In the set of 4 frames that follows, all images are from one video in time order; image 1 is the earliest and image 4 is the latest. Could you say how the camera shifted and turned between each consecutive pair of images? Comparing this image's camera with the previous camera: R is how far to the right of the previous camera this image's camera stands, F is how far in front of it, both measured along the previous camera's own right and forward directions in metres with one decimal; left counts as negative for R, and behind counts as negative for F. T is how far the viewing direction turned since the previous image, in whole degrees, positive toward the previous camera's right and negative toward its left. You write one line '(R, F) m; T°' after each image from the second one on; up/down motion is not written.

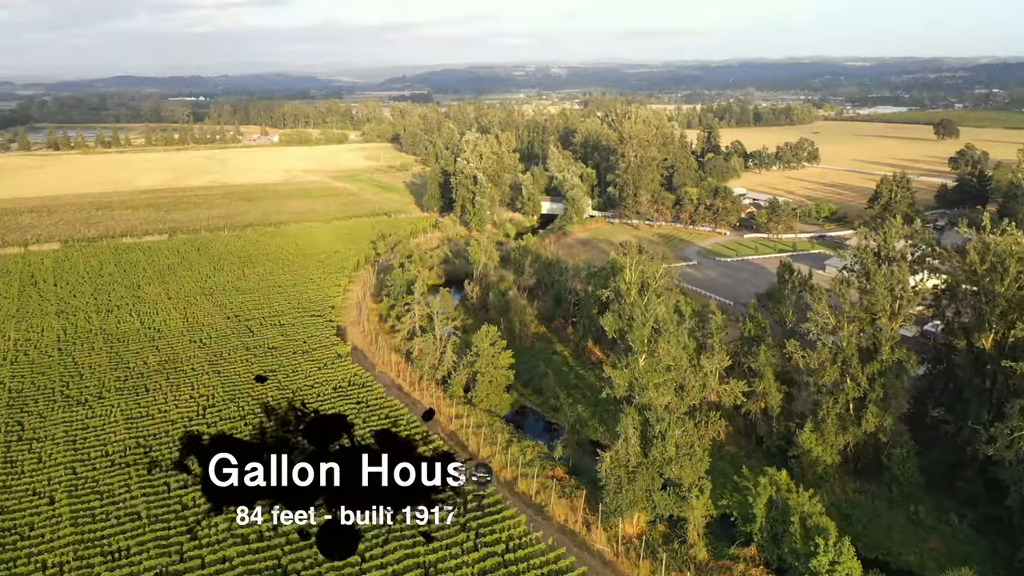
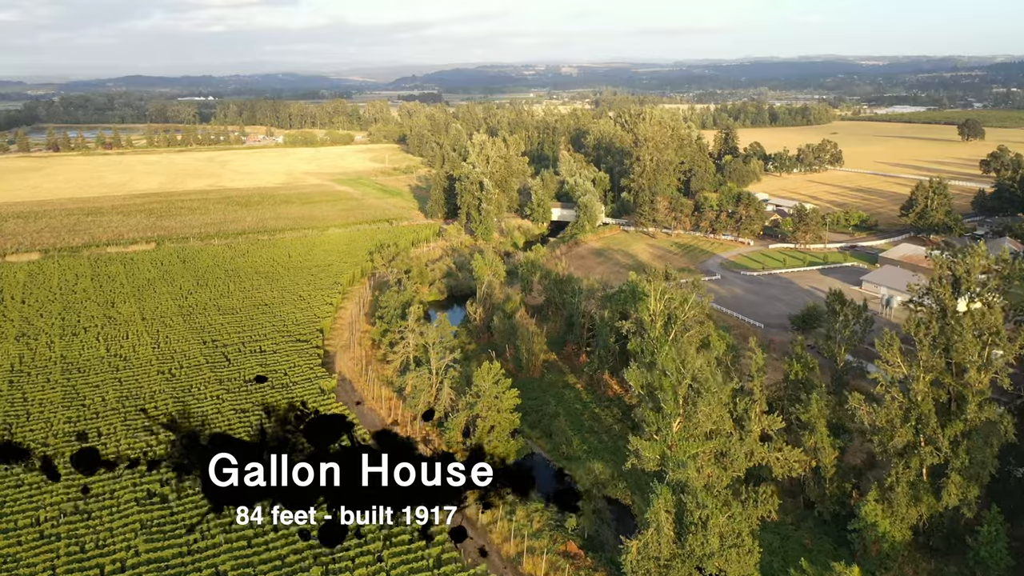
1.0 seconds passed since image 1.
(+0.1, +3.7) m; -1°
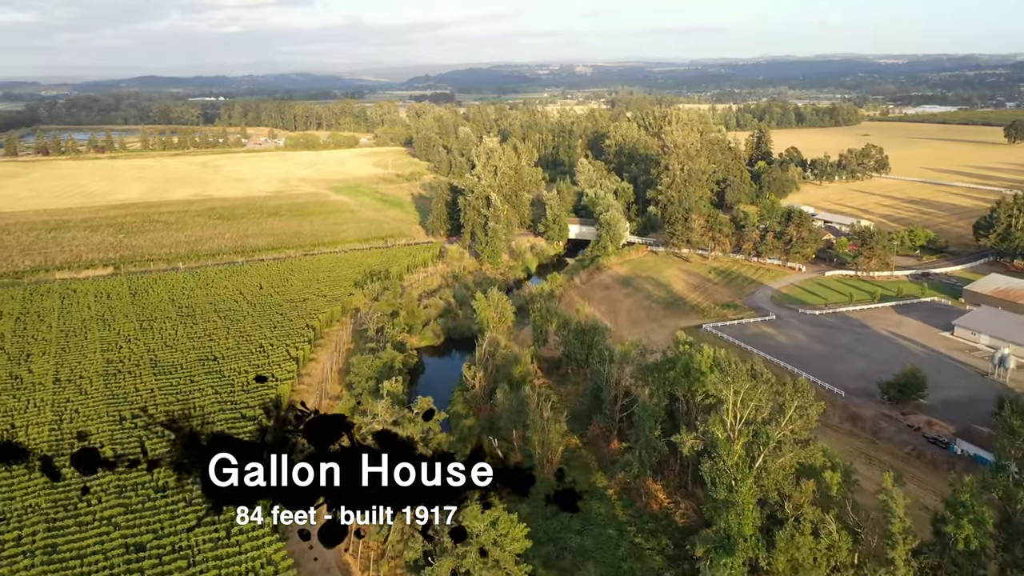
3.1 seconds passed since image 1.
(+0.1, +7.8) m; -1°
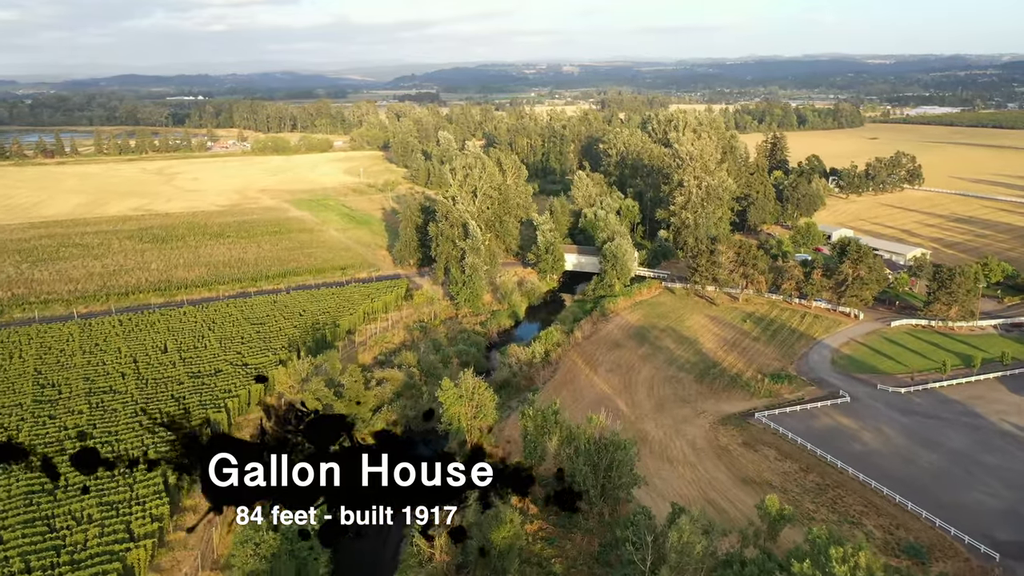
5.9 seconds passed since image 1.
(+0.2, +9.8) m; +1°
